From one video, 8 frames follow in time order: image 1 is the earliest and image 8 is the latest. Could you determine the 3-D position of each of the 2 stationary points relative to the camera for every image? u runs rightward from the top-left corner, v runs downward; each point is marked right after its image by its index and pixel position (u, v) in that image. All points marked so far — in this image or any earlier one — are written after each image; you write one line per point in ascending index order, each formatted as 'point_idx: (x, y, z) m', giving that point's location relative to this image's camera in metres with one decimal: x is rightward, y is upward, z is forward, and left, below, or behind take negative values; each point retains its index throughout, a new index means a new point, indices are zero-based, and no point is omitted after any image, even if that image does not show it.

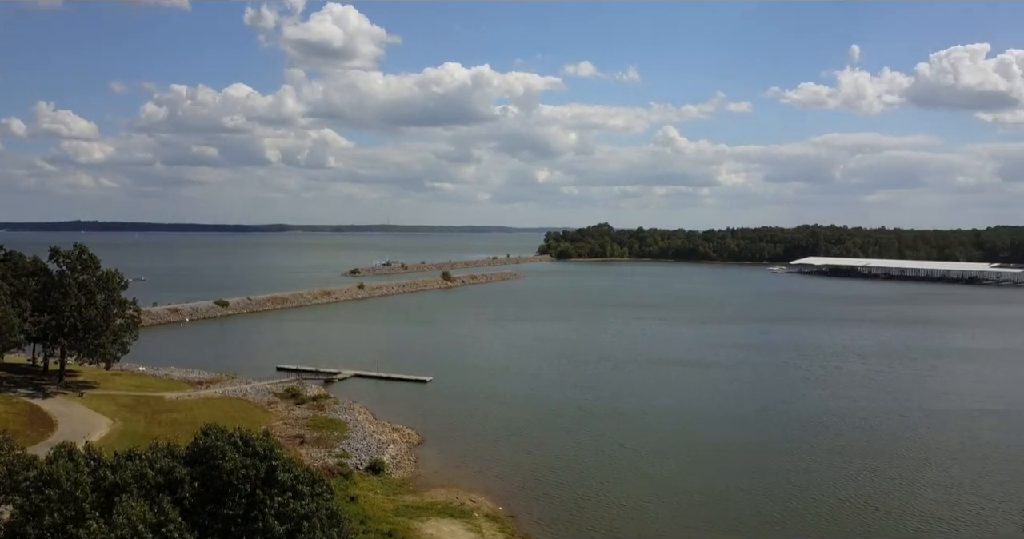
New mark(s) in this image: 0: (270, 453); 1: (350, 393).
0: (-2.1, -1.6, +6.7) m
1: (-2.9, -2.2, +13.8) m
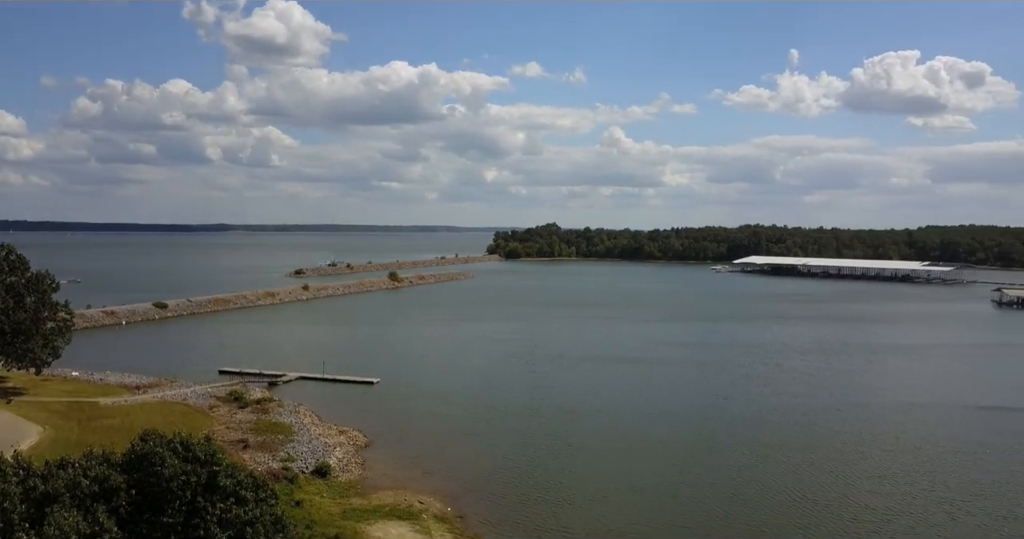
0: (-2.5, -1.6, +6.5) m
1: (-3.9, -2.2, +13.6) m
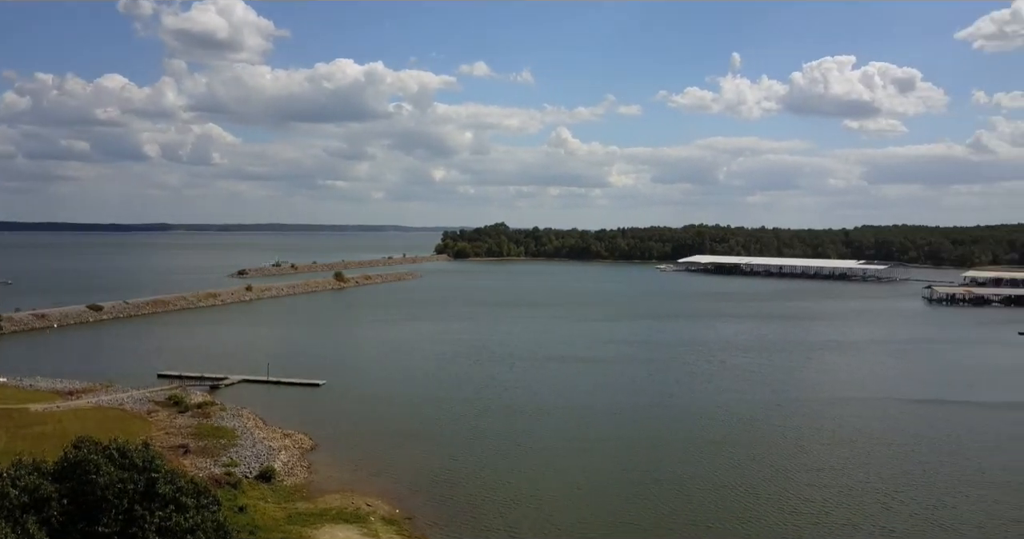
0: (-3.0, -1.6, +6.3) m
1: (-4.8, -2.2, +13.2) m
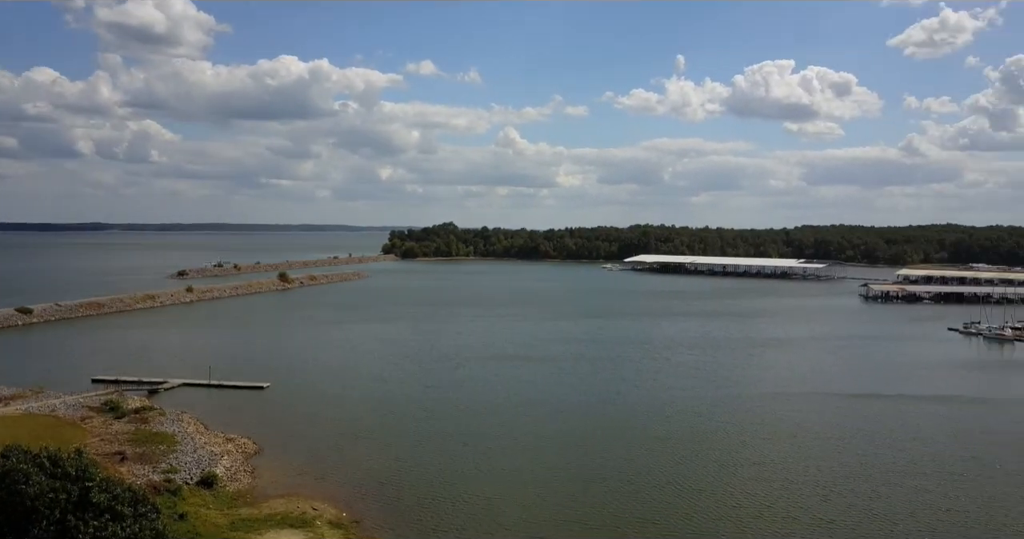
0: (-3.4, -1.6, +6.0) m
1: (-5.6, -2.2, +12.9) m
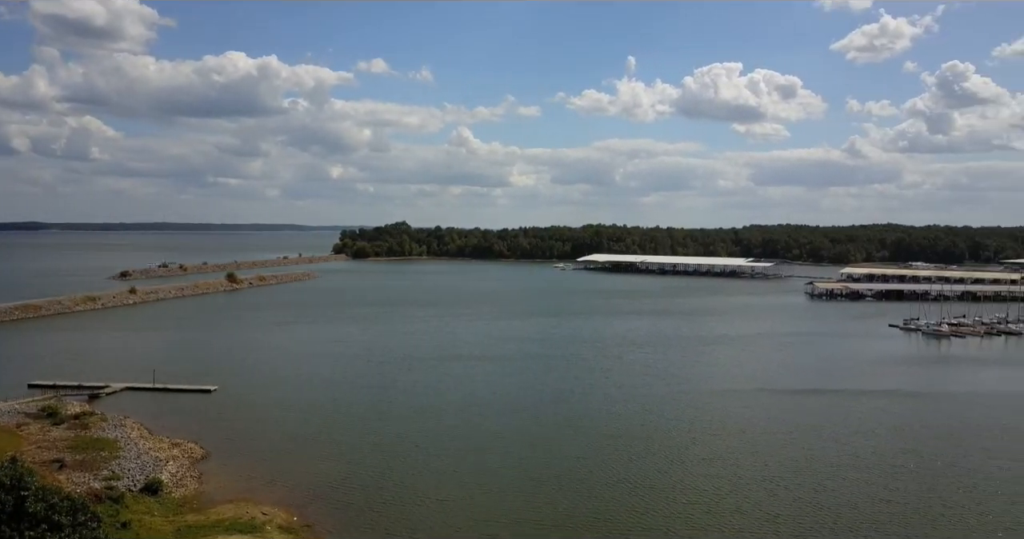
0: (-3.7, -1.6, +5.8) m
1: (-6.4, -2.3, +12.5) m
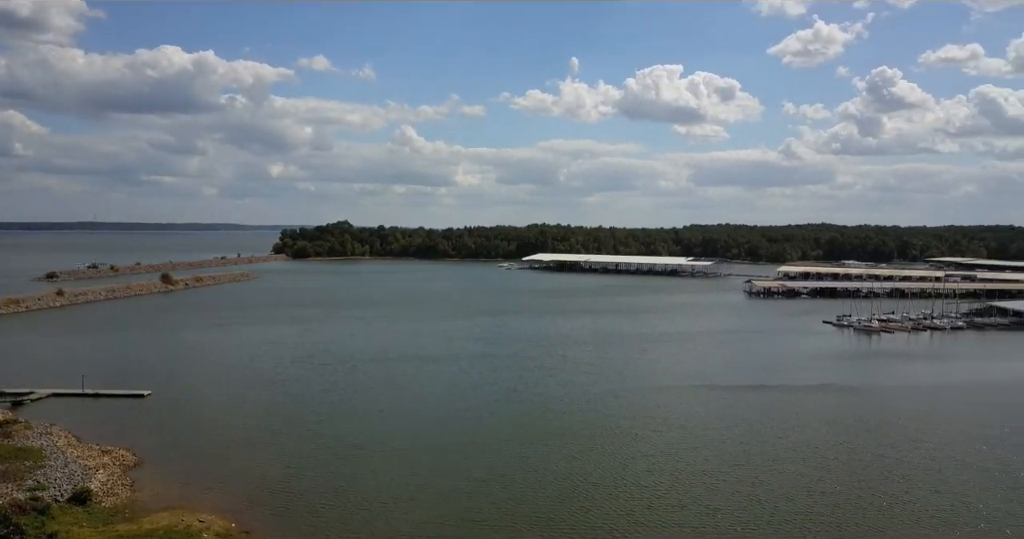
0: (-4.1, -1.6, +5.5) m
1: (-7.3, -2.3, +11.9) m
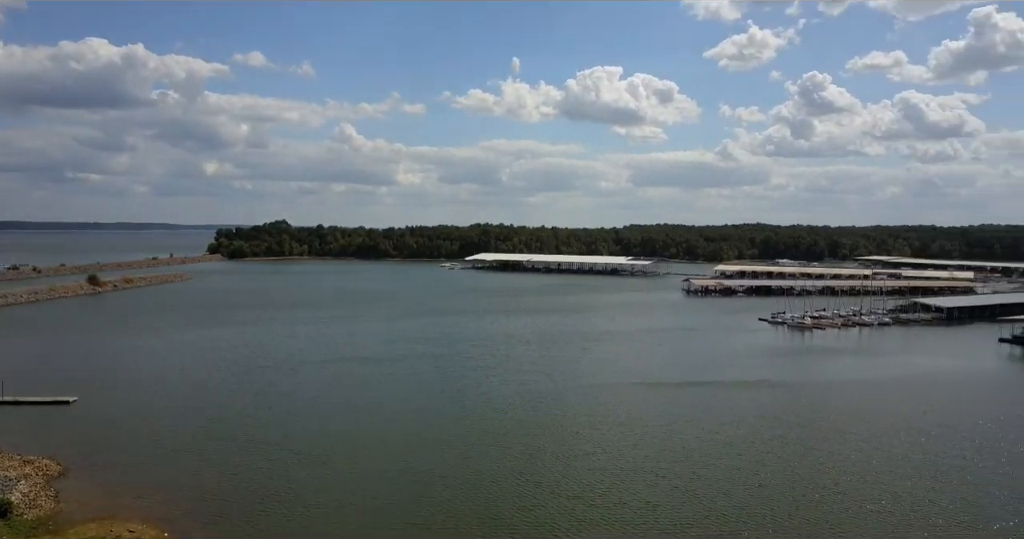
0: (-6.0, -1.6, +6.5) m
1: (-6.6, -2.3, +13.7) m
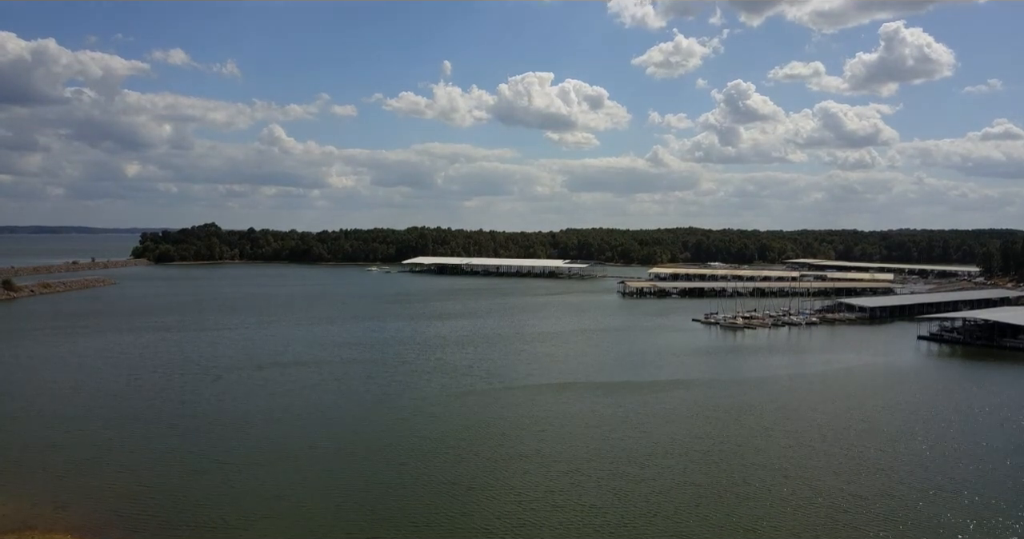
0: (-6.5, -1.6, +5.9) m
1: (-7.7, -2.4, +13.0) m
